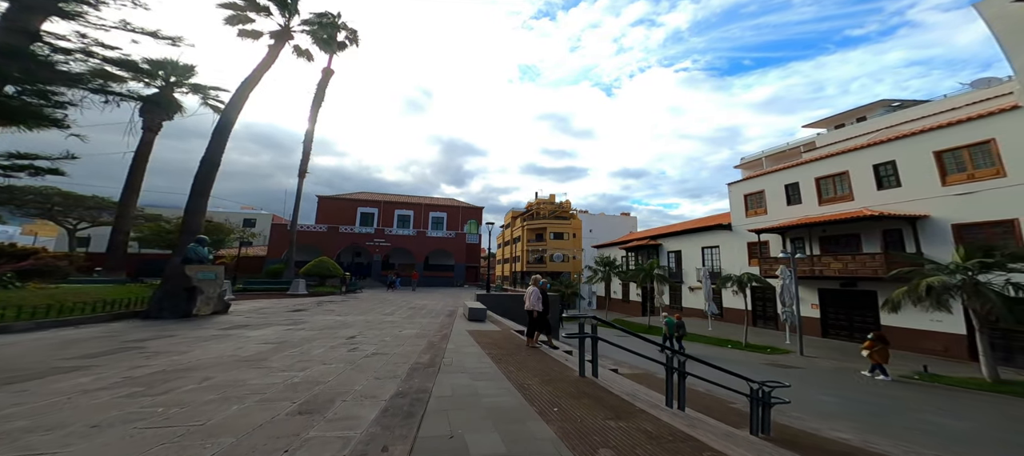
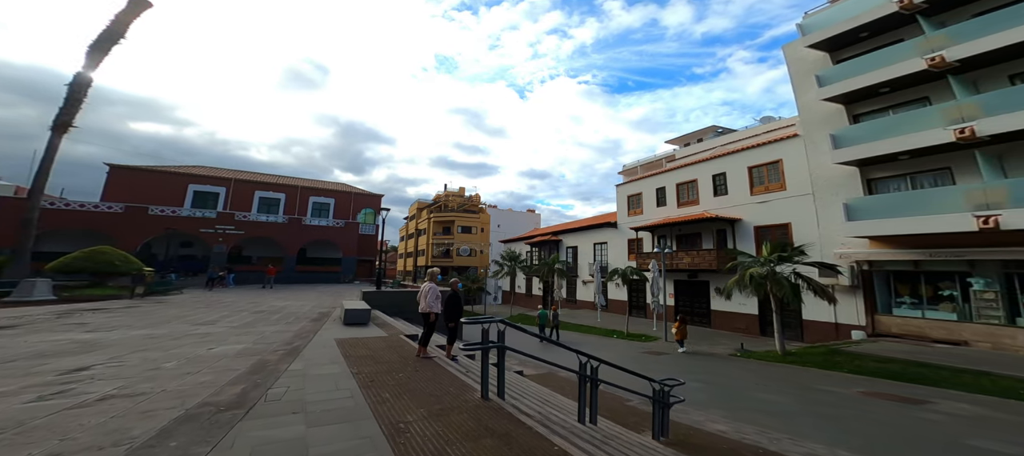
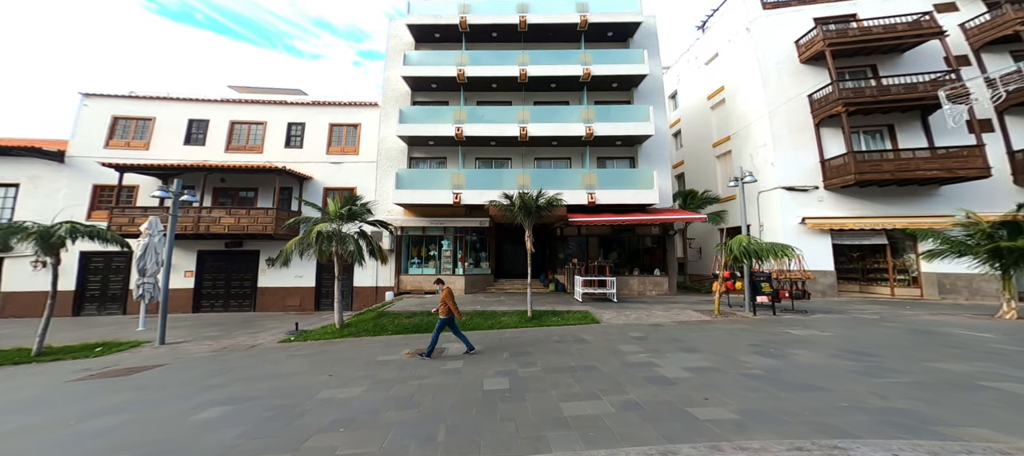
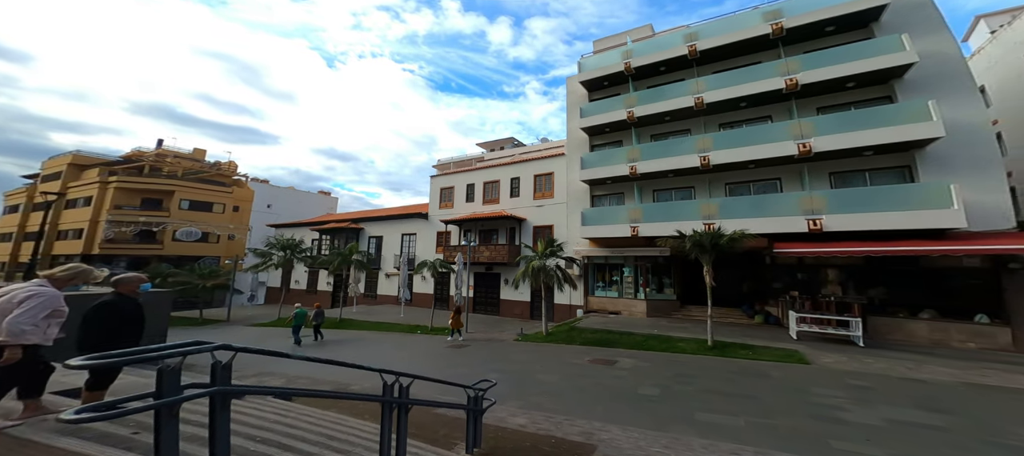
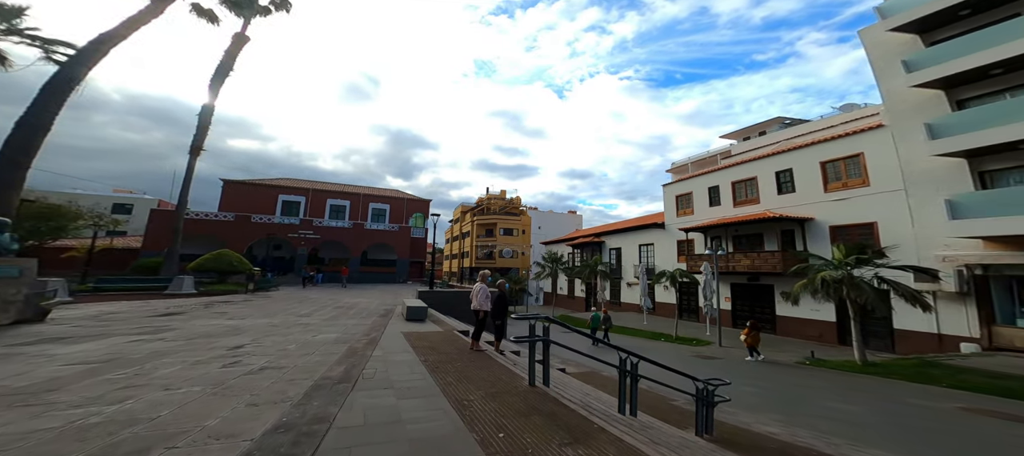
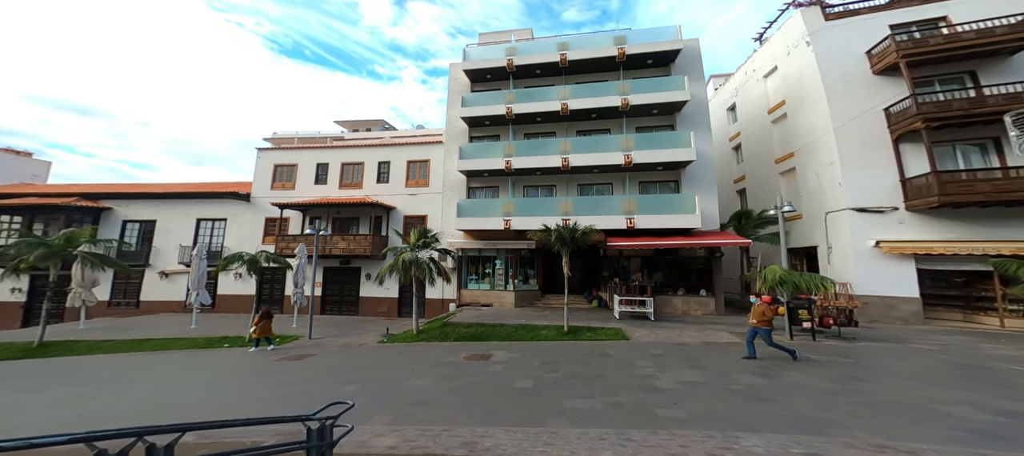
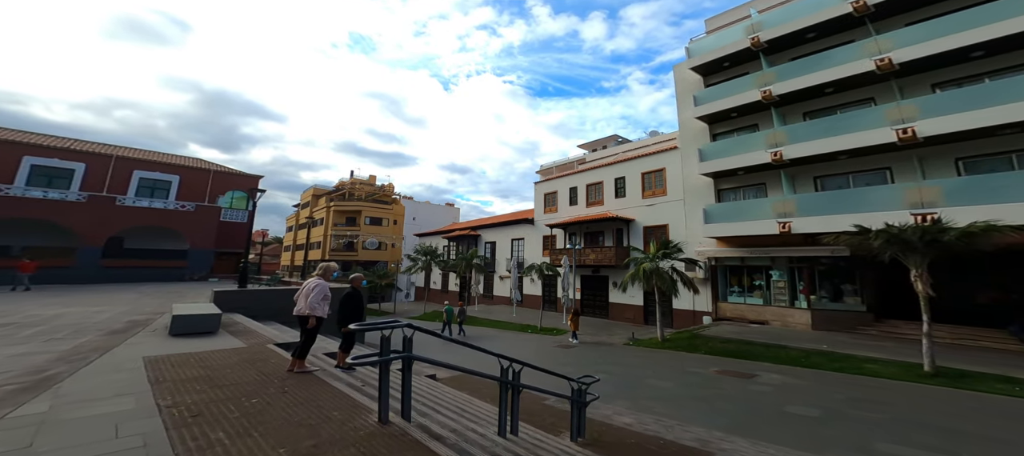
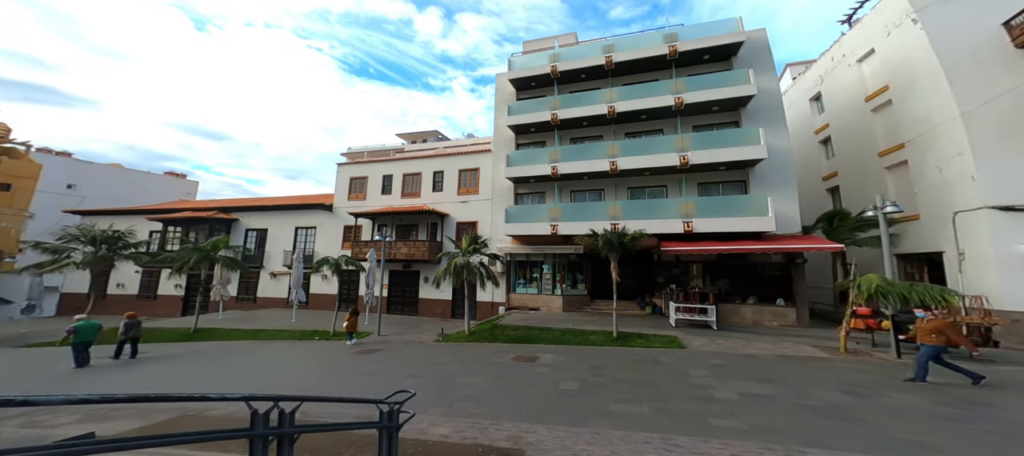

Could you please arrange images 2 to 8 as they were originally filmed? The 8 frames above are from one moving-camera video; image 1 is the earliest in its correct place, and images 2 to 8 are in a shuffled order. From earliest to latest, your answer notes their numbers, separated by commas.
5, 2, 7, 4, 8, 6, 3
